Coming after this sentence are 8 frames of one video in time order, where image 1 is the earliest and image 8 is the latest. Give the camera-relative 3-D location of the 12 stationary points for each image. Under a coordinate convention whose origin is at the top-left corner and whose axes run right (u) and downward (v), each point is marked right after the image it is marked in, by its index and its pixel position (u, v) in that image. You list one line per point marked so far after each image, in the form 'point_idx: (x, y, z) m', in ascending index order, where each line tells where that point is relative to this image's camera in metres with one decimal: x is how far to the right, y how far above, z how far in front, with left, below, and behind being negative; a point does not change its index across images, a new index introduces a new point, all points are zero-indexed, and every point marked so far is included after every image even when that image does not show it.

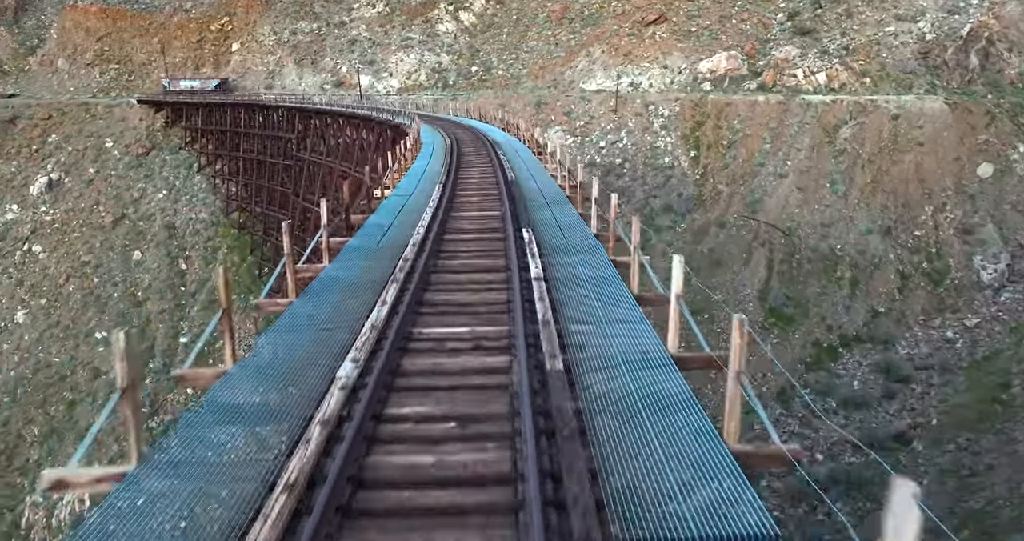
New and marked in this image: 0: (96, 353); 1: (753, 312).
0: (-11.7, -2.4, +20.0) m
1: (+6.4, -1.1, +18.8) m
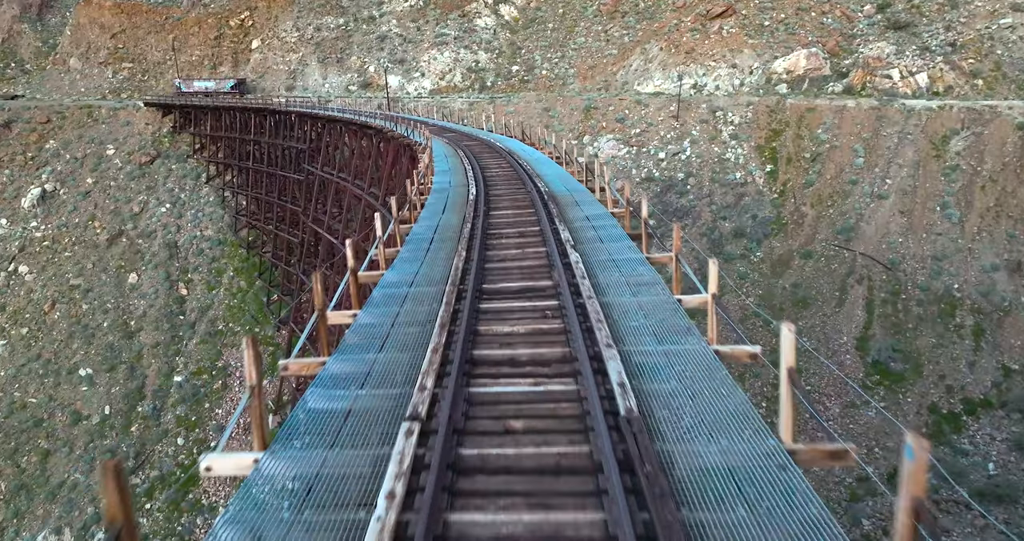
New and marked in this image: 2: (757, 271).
0: (-10.7, -3.1, +17.5) m
1: (+7.3, -2.1, +15.4) m
2: (+6.2, 0.0, +17.9) m
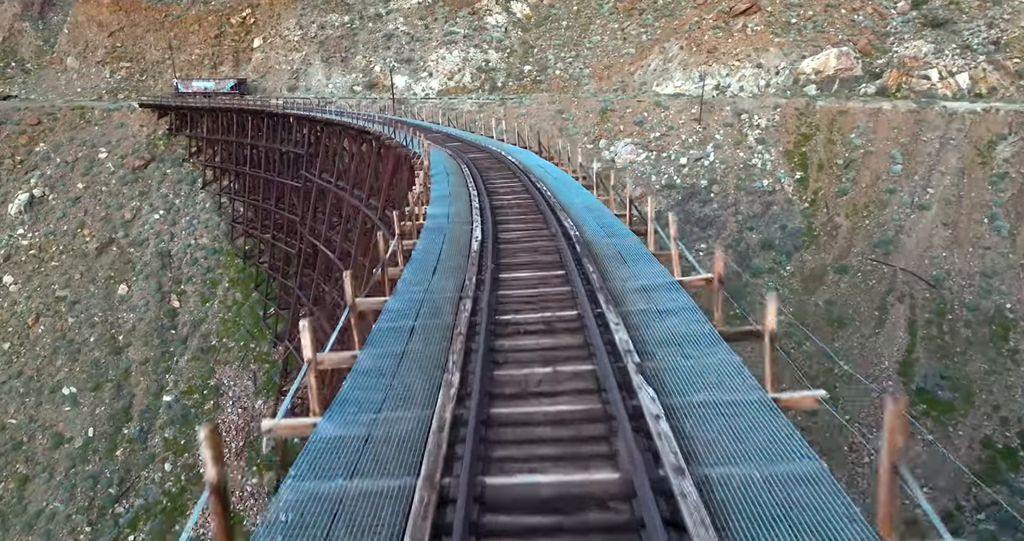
0: (-10.4, -3.3, +16.4) m
1: (+7.5, -2.4, +14.1) m
2: (+6.5, -0.4, +16.6) m
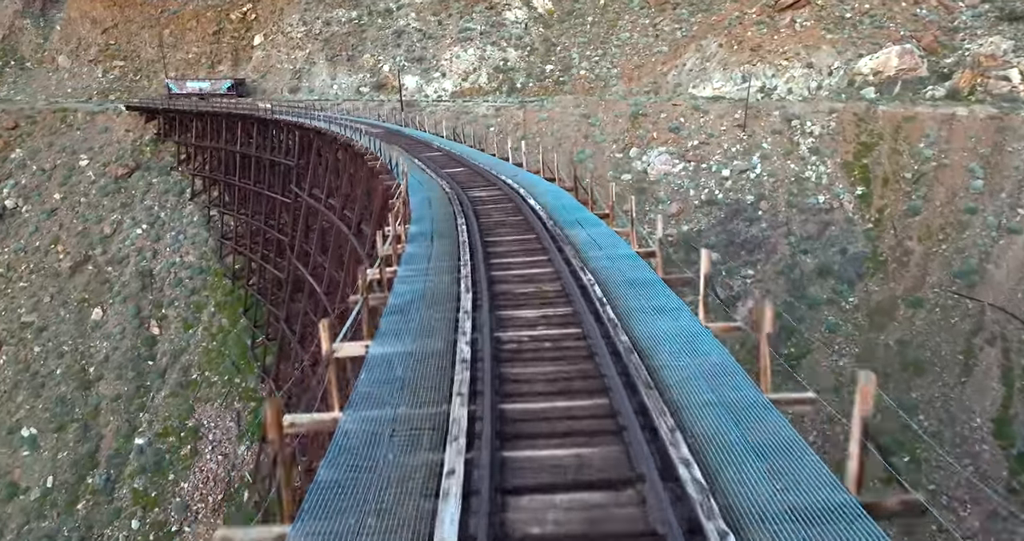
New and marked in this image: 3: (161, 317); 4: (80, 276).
0: (-10.1, -3.9, +14.5) m
1: (+7.8, -3.1, +11.7) m
2: (+6.8, -1.0, +14.2) m
3: (-8.4, -1.1, +17.1) m
4: (-10.7, -0.1, +17.6) m
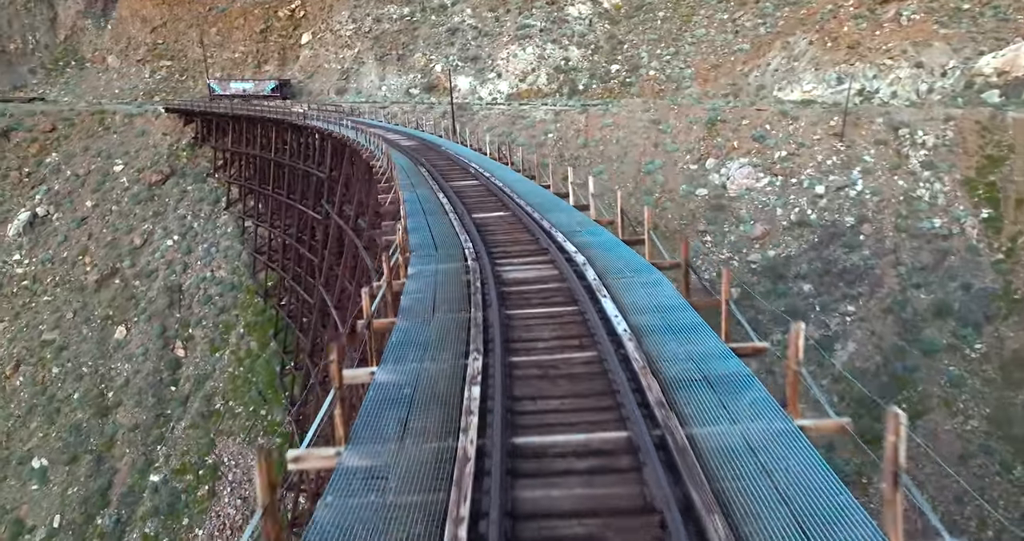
0: (-9.1, -4.2, +13.3) m
1: (+8.5, -3.9, +9.1) m
2: (+7.8, -1.7, +11.7) m
3: (-7.2, -1.5, +15.8) m
4: (-9.4, -0.5, +16.5) m
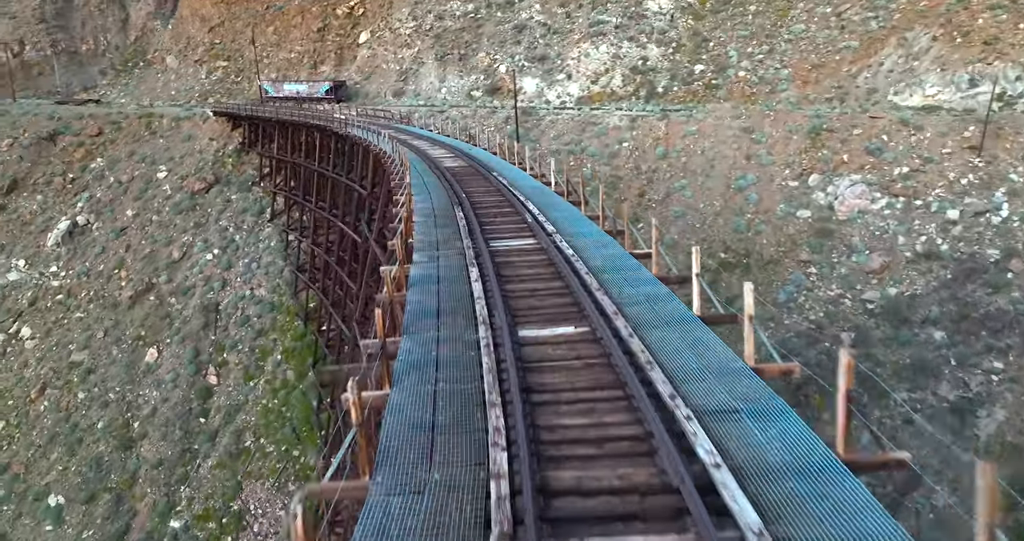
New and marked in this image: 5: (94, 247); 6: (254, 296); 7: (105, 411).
0: (-8.1, -4.6, +12.1) m
1: (+9.1, -4.6, +6.4) m
2: (+8.6, -2.5, +9.1) m
3: (-5.9, -1.9, +14.5) m
4: (-8.0, -0.8, +15.4) m
5: (-9.8, +0.6, +16.6) m
6: (-5.7, -0.6, +15.6) m
7: (-7.9, -2.7, +13.8) m
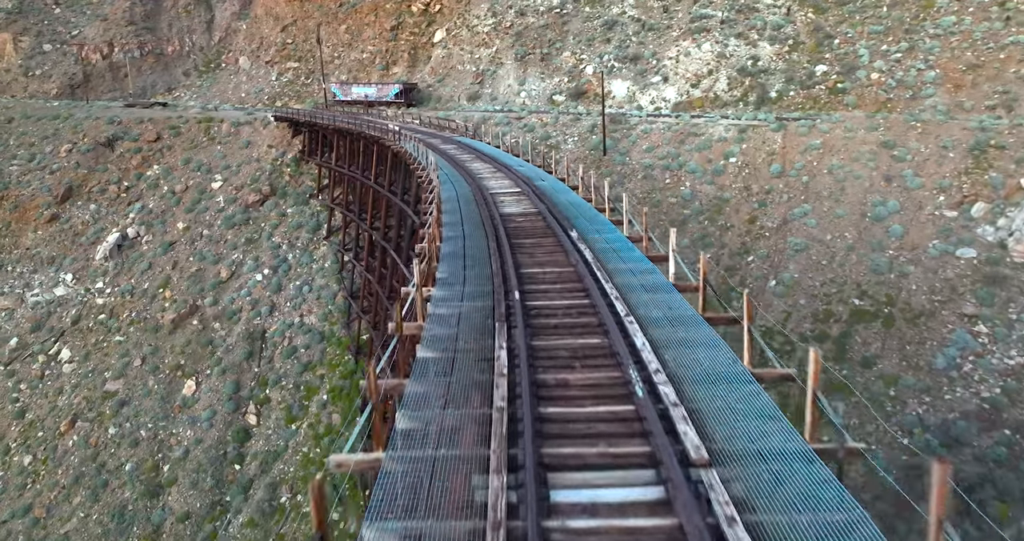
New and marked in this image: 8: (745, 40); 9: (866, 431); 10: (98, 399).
0: (-7.0, -5.0, +10.8) m
1: (+9.4, -5.6, +3.2) m
2: (+9.3, -3.4, +5.9) m
3: (-4.5, -2.4, +12.9) m
4: (-6.5, -1.2, +14.0) m
5: (-8.0, +0.2, +15.5) m
6: (-4.1, -1.1, +14.0) m
7: (-6.6, -3.1, +12.4) m
8: (+6.1, +6.1, +18.6) m
9: (+4.6, -2.1, +9.2) m
10: (-7.6, -2.4, +13.2) m
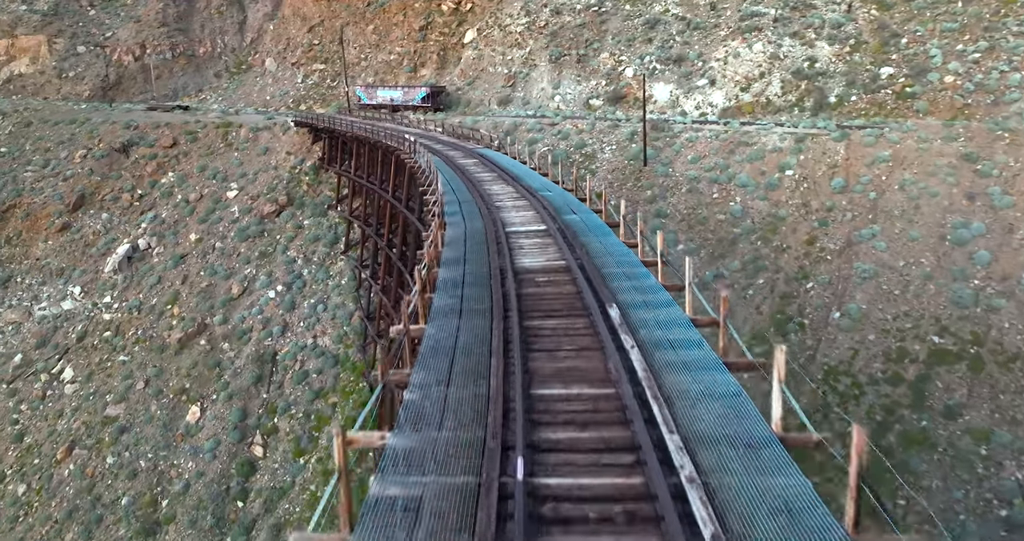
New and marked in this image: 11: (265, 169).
0: (-6.7, -5.3, +10.0) m
1: (+9.3, -6.1, +1.5) m
2: (+9.4, -3.9, +4.2) m
3: (-4.1, -2.7, +11.9) m
4: (-6.0, -1.5, +13.1) m
5: (-7.4, -0.1, +14.7) m
6: (-3.6, -1.4, +13.0) m
7: (-6.2, -3.4, +11.5) m
8: (+6.9, +5.6, +17.2) m
9: (+4.9, -2.5, +7.8) m
10: (-7.2, -2.7, +12.3) m
11: (-5.7, +2.4, +16.9) m
